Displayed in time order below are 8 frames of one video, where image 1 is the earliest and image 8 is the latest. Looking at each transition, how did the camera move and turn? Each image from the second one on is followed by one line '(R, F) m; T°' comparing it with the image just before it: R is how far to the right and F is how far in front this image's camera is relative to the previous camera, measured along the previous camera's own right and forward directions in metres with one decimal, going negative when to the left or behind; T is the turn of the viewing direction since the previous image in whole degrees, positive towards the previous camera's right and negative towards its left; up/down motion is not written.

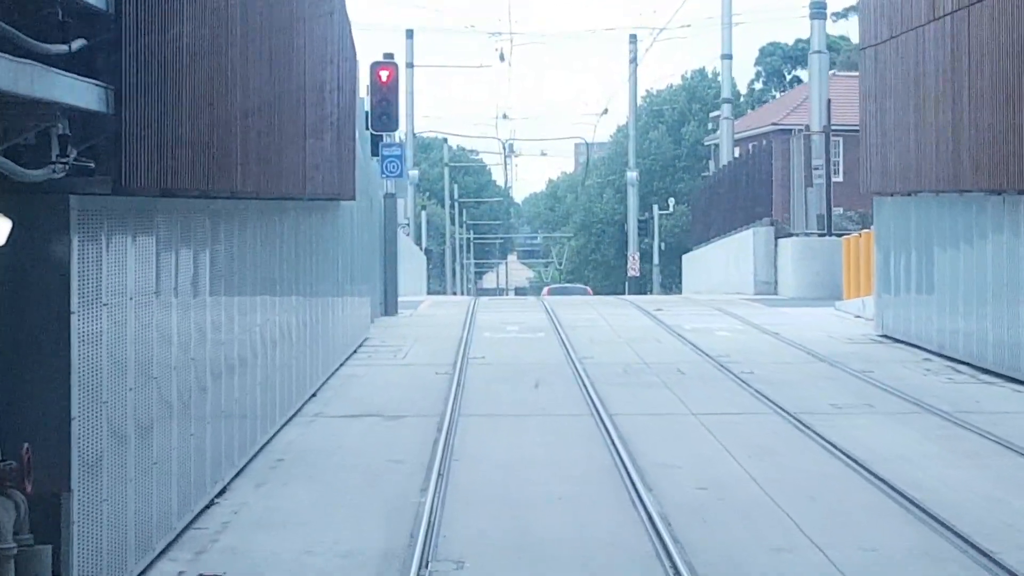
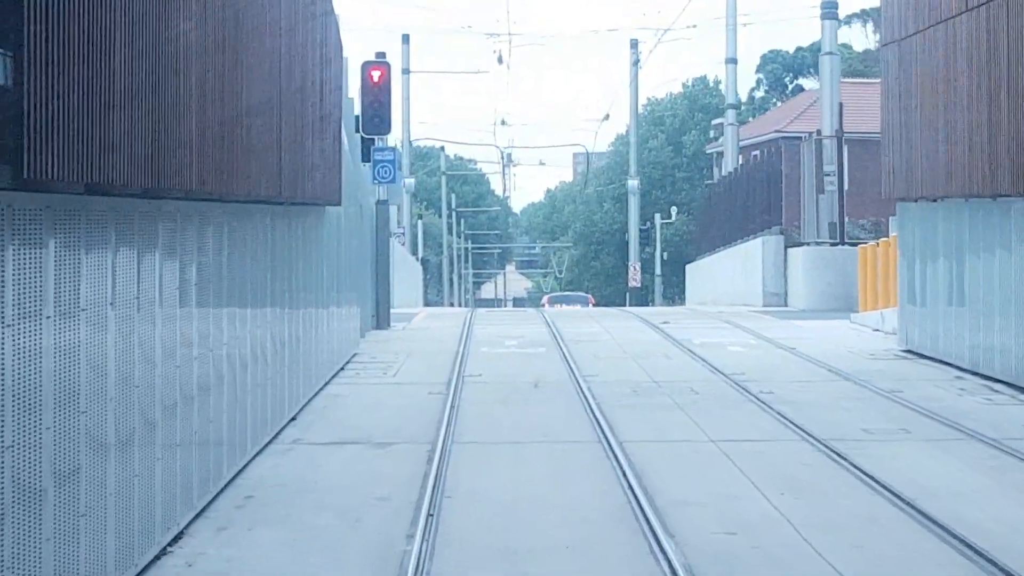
(0.0, +1.4) m; 0°
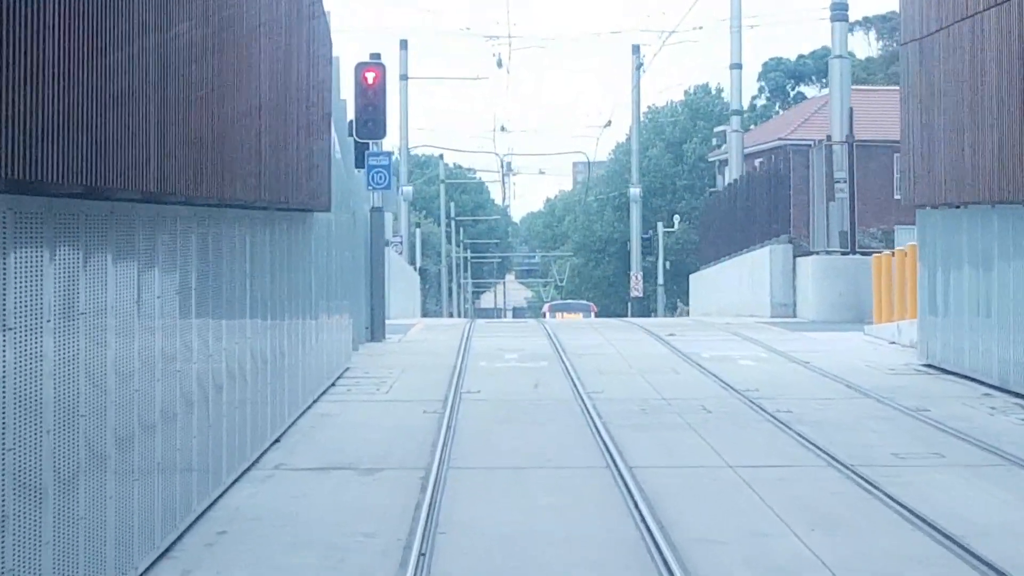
(0.0, +1.0) m; 0°
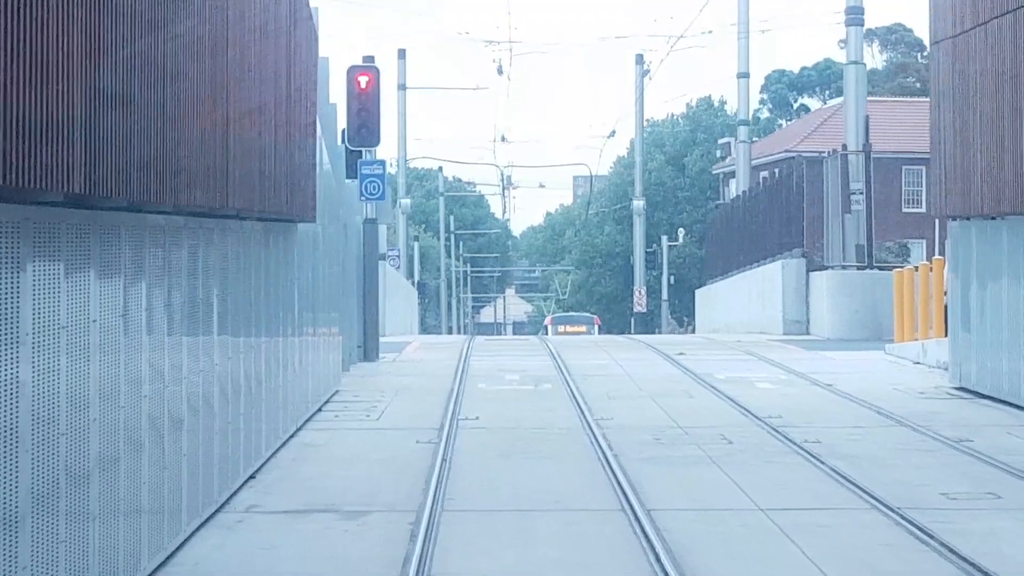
(0.0, +1.3) m; 0°
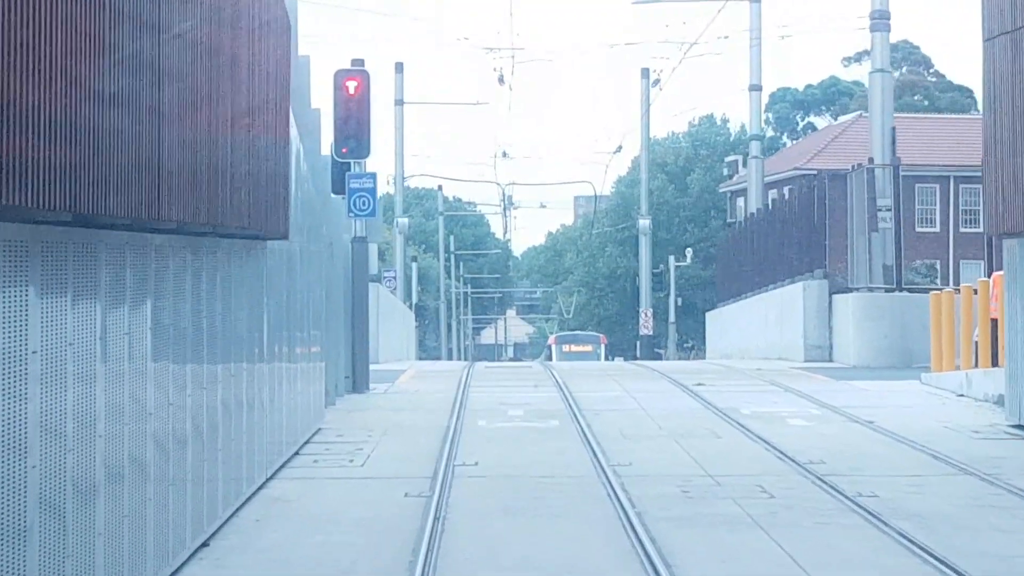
(0.0, +2.0) m; 0°
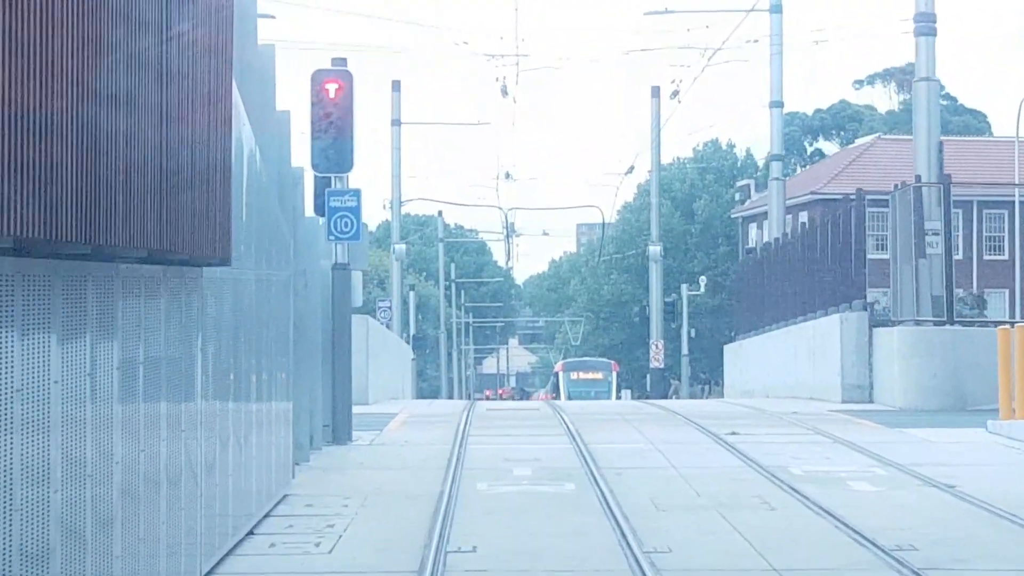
(0.0, +2.9) m; 0°
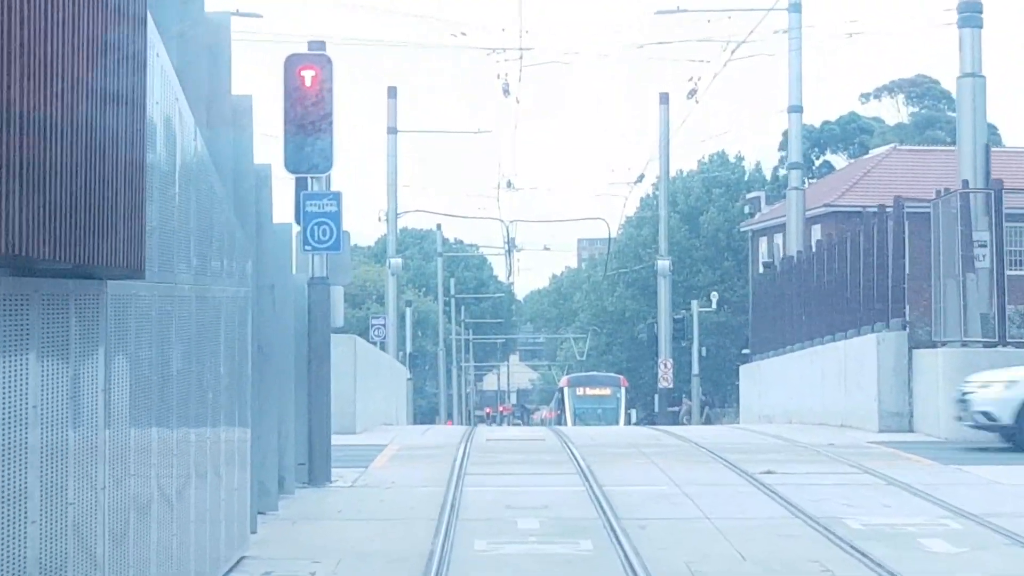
(0.0, +2.4) m; 0°
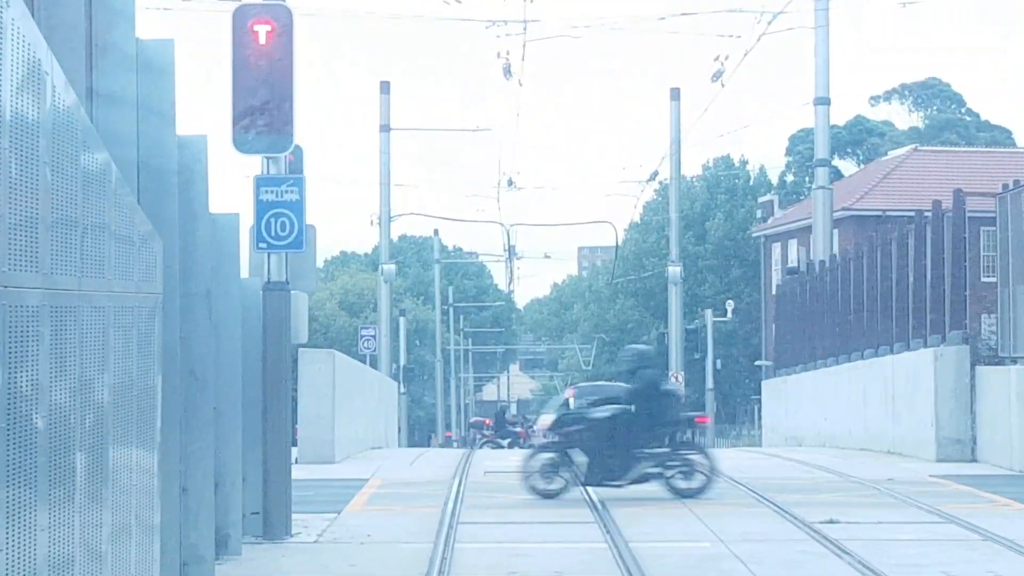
(0.0, +3.0) m; 0°
